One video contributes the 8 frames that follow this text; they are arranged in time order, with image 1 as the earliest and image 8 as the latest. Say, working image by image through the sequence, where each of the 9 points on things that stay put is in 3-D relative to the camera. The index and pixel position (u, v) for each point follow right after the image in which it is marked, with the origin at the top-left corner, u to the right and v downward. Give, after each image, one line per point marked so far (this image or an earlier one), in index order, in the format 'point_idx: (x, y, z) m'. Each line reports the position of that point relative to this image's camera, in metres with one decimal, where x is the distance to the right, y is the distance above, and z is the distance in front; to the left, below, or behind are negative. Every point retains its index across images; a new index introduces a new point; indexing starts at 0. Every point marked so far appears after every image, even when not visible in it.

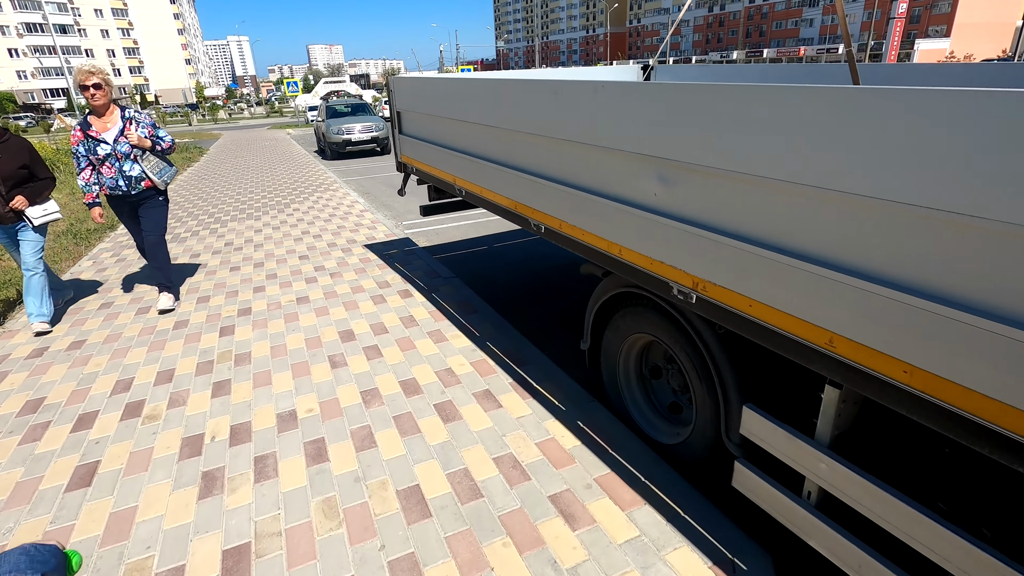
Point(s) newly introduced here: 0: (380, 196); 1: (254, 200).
0: (-2.5, +1.7, +10.1) m
1: (-4.8, +1.6, +9.7) m
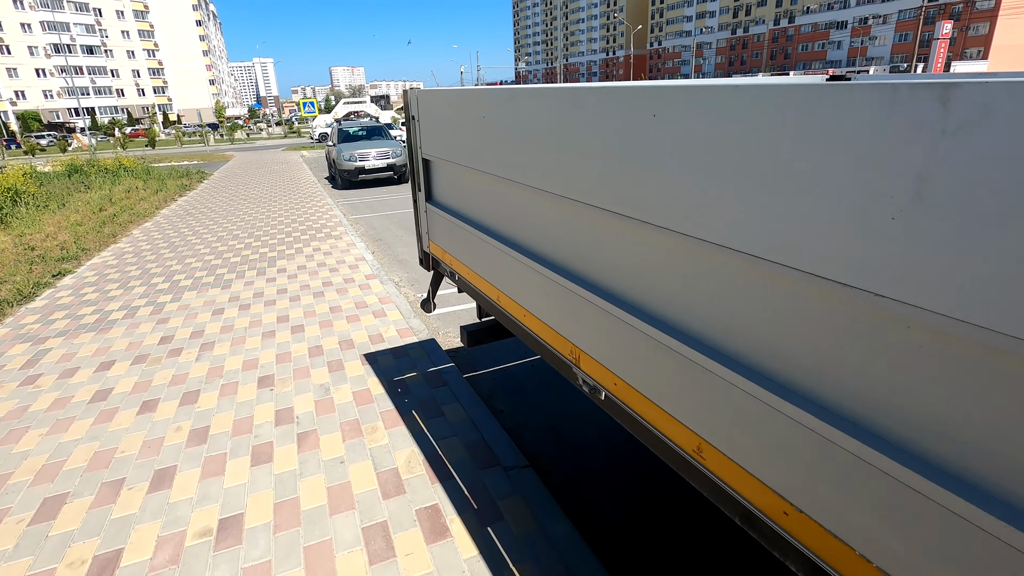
0: (-1.7, +0.6, +7.9) m
1: (-4.1, +0.5, +7.7) m
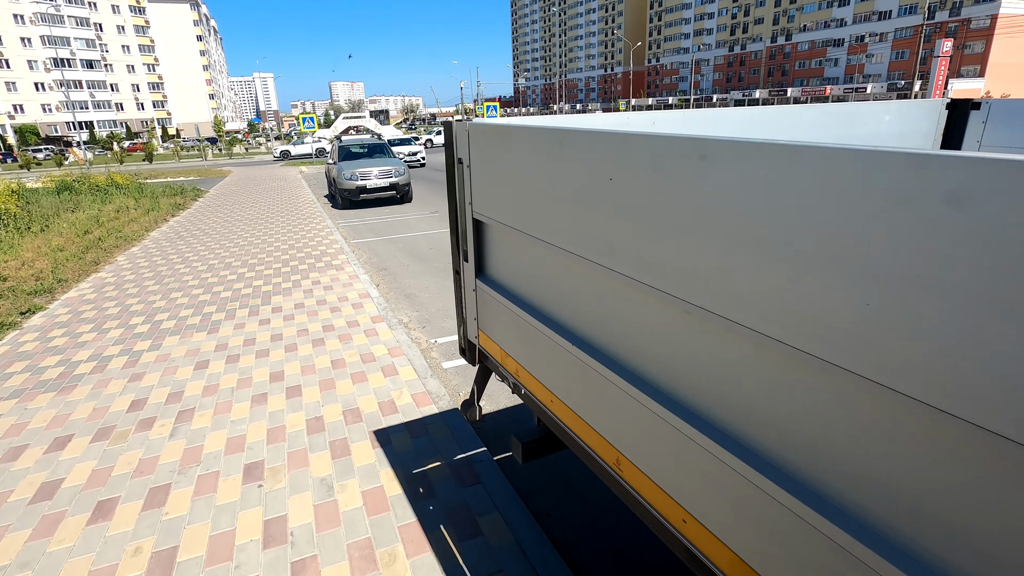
0: (-1.5, +0.1, +7.3) m
1: (-3.9, 0.0, +7.0) m
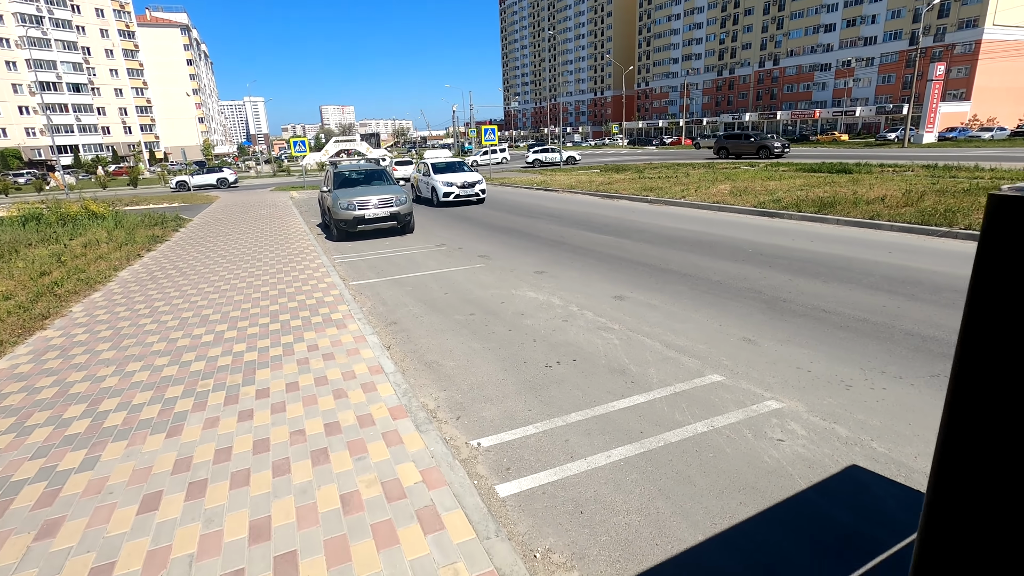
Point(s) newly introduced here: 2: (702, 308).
0: (-1.1, -0.6, +6.0) m
1: (-3.4, -0.6, +5.6) m
2: (+2.3, -0.2, +6.5) m
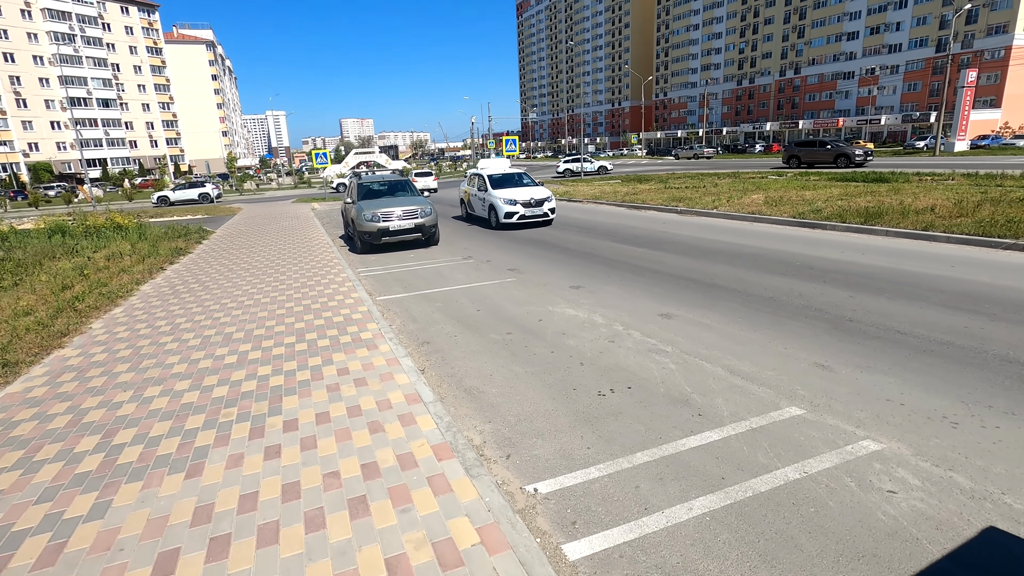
0: (-0.6, -0.7, +5.5) m
1: (-3.0, -0.8, +5.3) m
2: (+2.8, -0.4, +6.0) m
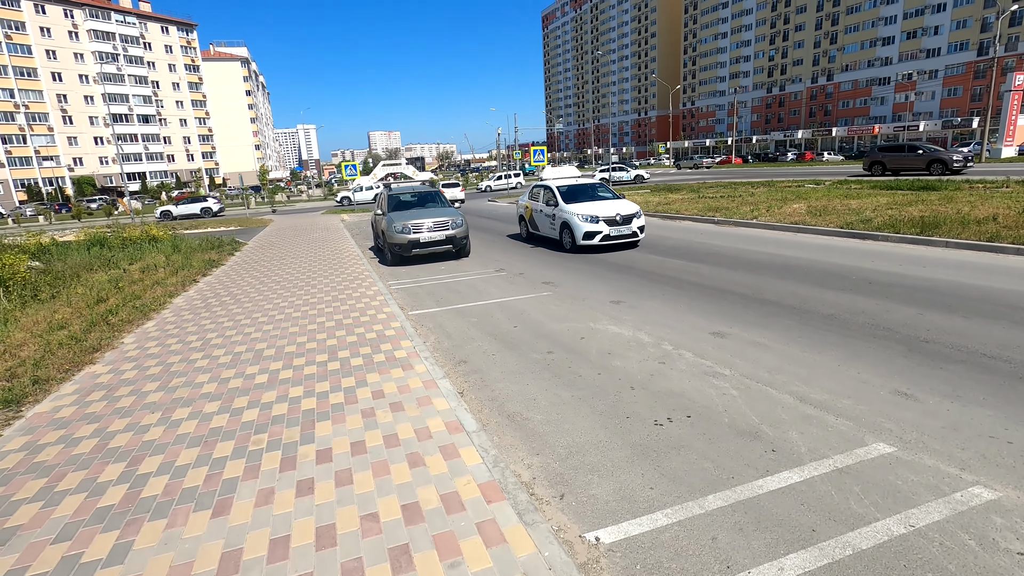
0: (-0.2, -0.9, +5.2) m
1: (-2.5, -1.0, +5.0) m
2: (+3.2, -0.6, +5.5) m
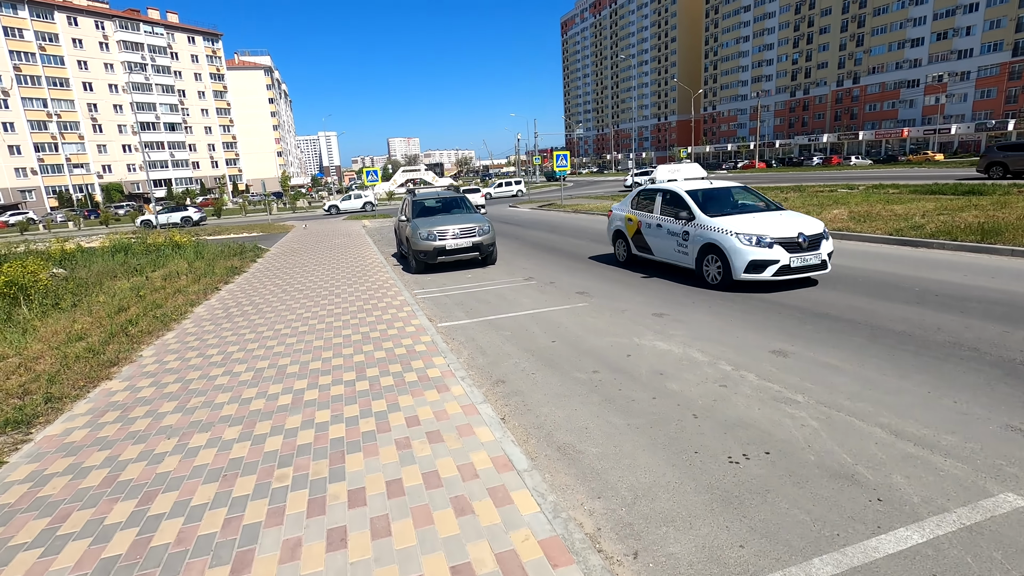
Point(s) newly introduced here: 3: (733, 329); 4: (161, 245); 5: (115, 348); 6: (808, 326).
0: (+0.2, -1.0, +4.7) m
1: (-2.1, -1.1, +4.6) m
2: (+3.6, -0.8, +4.9) m
3: (+2.7, -0.5, +6.4) m
4: (-10.7, +1.3, +16.2) m
5: (-5.0, -0.8, +6.7) m
6: (+3.5, -0.5, +6.4) m
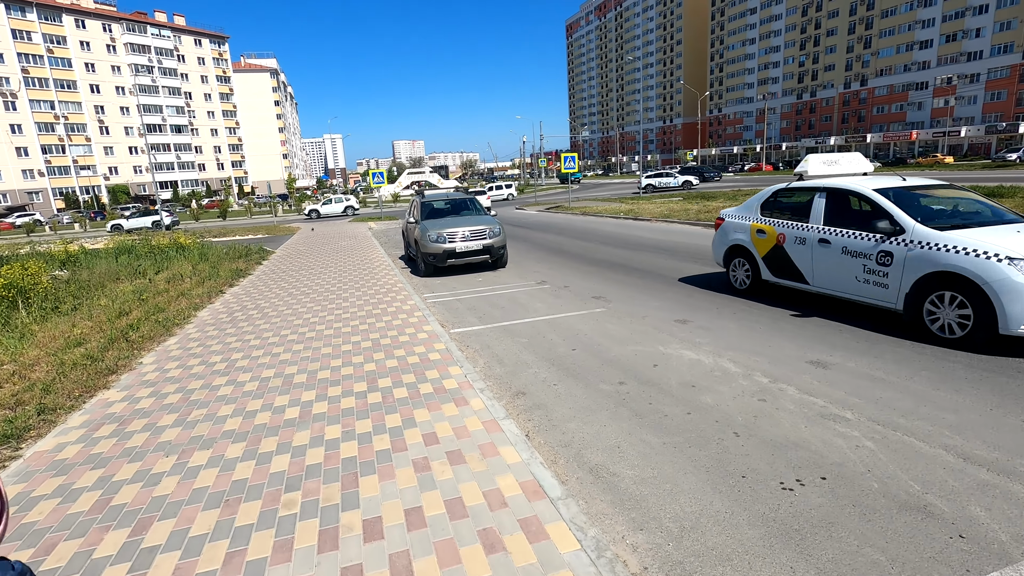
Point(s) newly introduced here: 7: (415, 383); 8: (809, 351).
0: (+0.4, -1.1, +4.4) m
1: (-2.0, -1.1, +4.3) m
2: (+3.8, -0.8, +4.5) m
3: (+2.9, -0.6, +6.1) m
4: (-10.4, +1.2, +16.0) m
5: (-4.8, -0.8, +6.4) m
6: (+3.8, -0.5, +6.0) m
7: (-0.9, -0.9, +5.1) m
8: (+3.1, -0.7, +5.6) m
